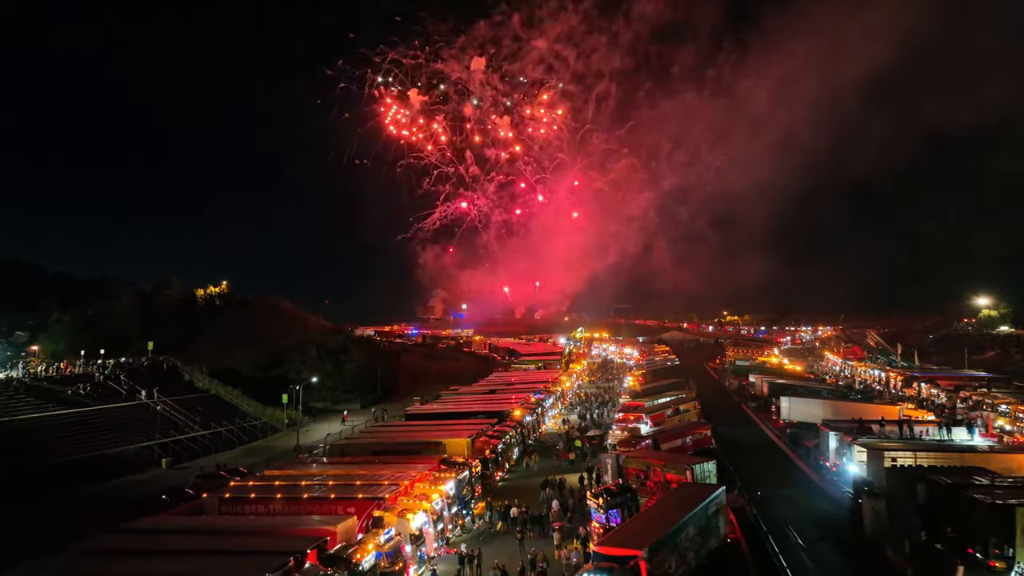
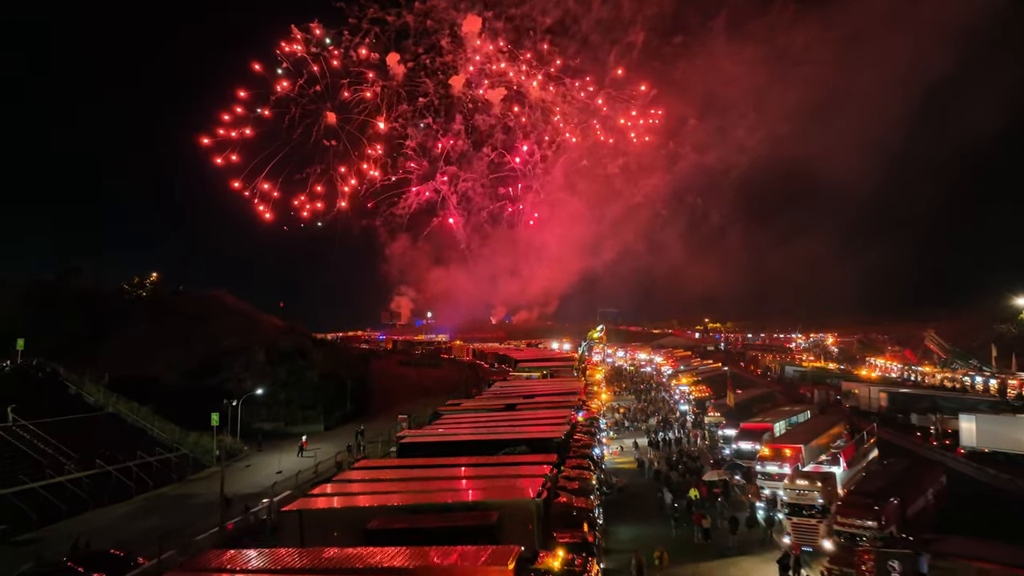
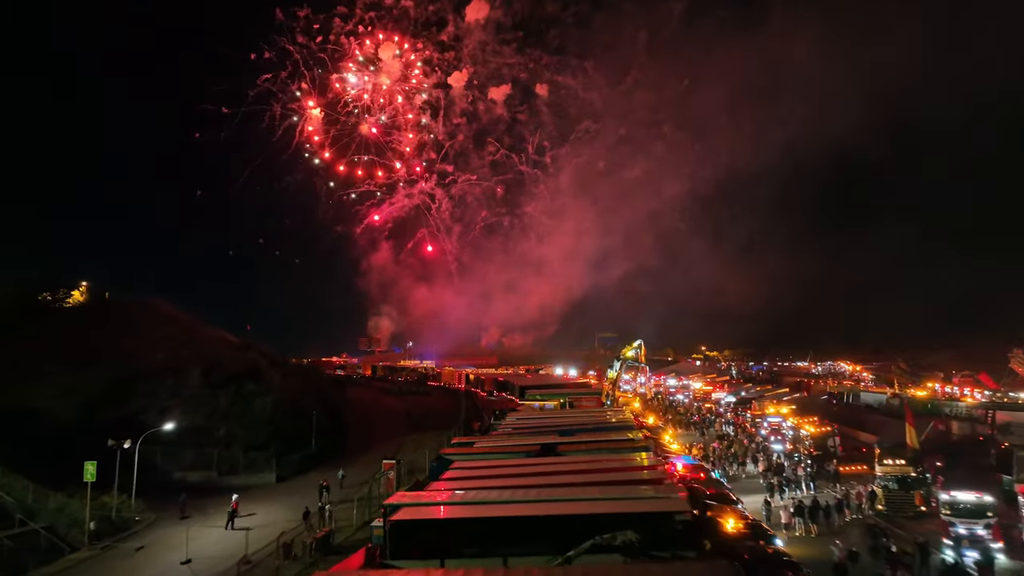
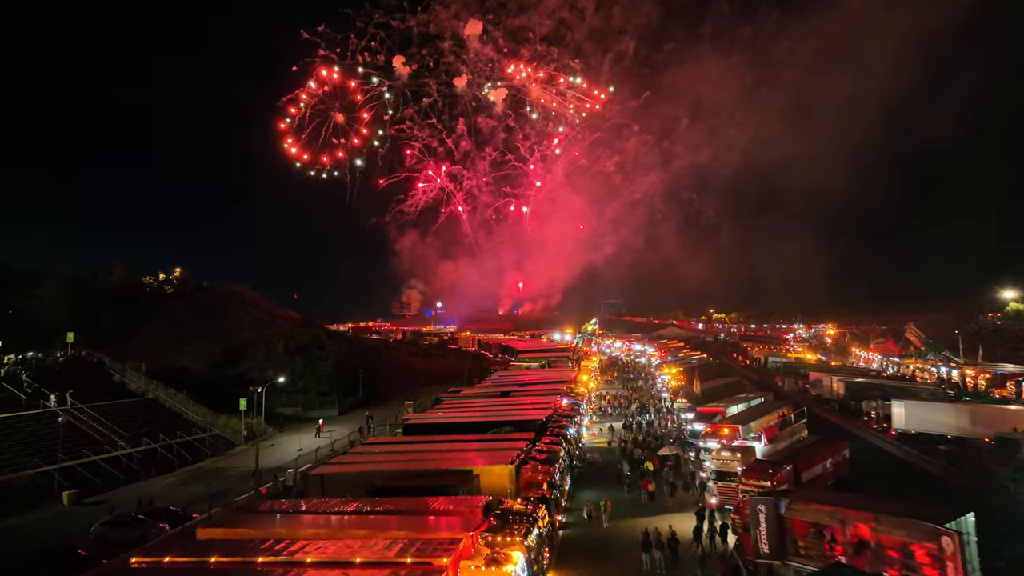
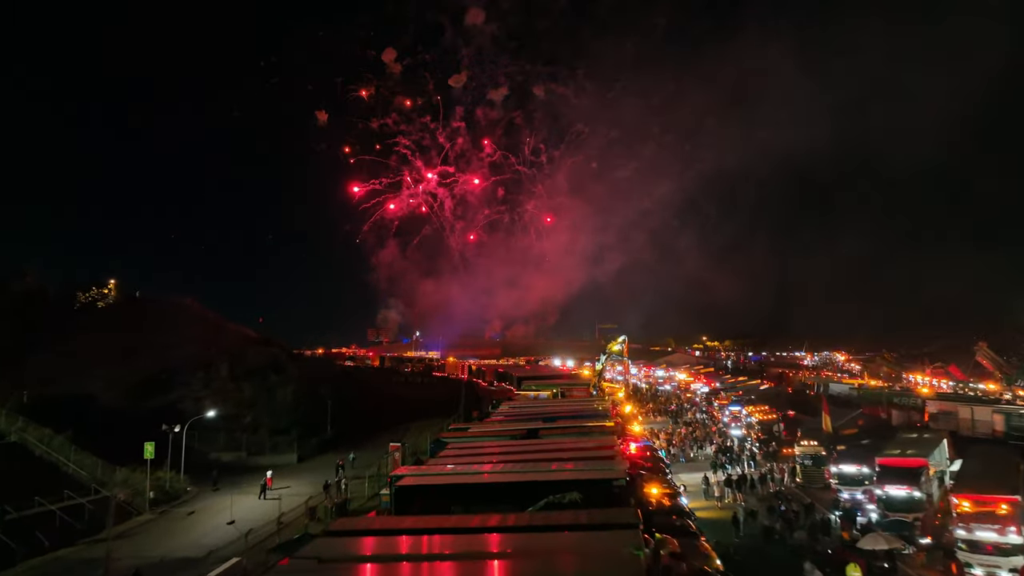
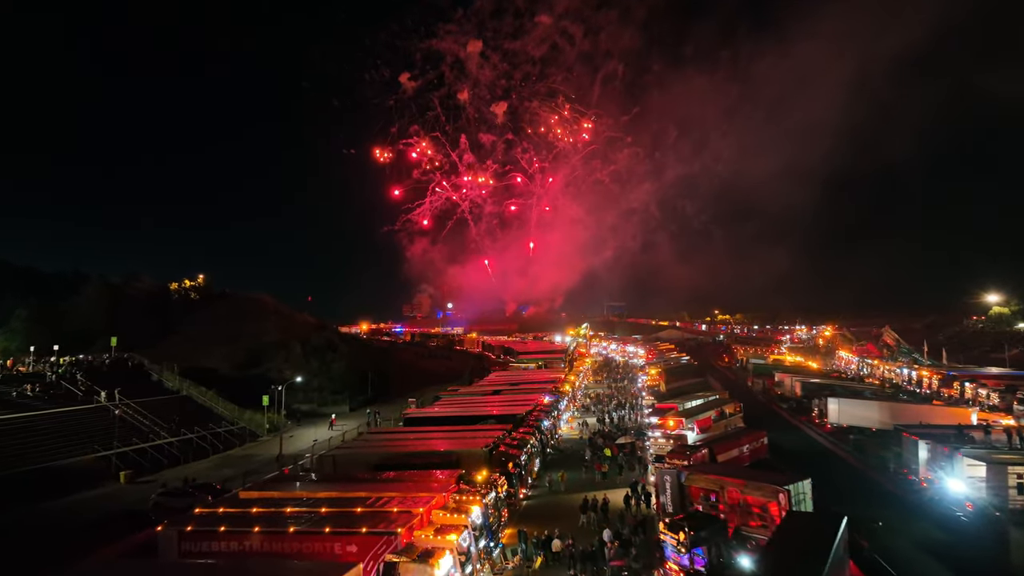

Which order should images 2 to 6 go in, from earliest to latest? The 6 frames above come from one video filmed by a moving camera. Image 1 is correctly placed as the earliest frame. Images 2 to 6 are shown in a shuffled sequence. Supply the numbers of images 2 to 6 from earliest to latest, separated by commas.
6, 4, 2, 5, 3
